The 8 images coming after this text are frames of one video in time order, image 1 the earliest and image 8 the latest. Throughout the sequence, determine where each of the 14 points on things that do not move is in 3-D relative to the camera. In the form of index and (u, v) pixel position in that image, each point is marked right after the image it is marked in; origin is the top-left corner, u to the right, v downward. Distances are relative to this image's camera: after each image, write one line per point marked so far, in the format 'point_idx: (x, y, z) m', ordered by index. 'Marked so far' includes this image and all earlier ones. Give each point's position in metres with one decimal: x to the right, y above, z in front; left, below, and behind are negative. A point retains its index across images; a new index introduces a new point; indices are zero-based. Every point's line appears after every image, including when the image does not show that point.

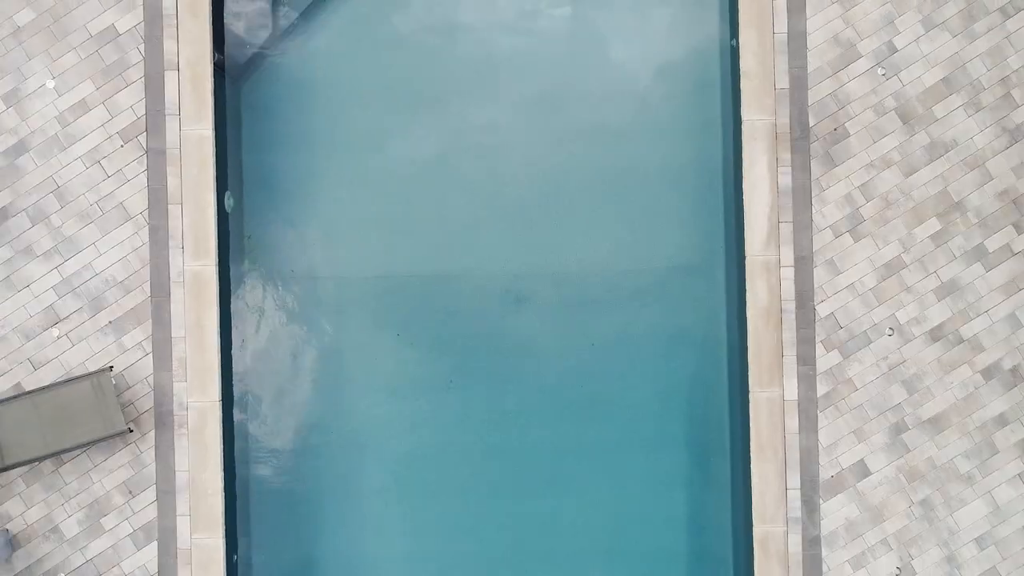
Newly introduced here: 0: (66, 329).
0: (-2.8, -0.3, +4.5) m
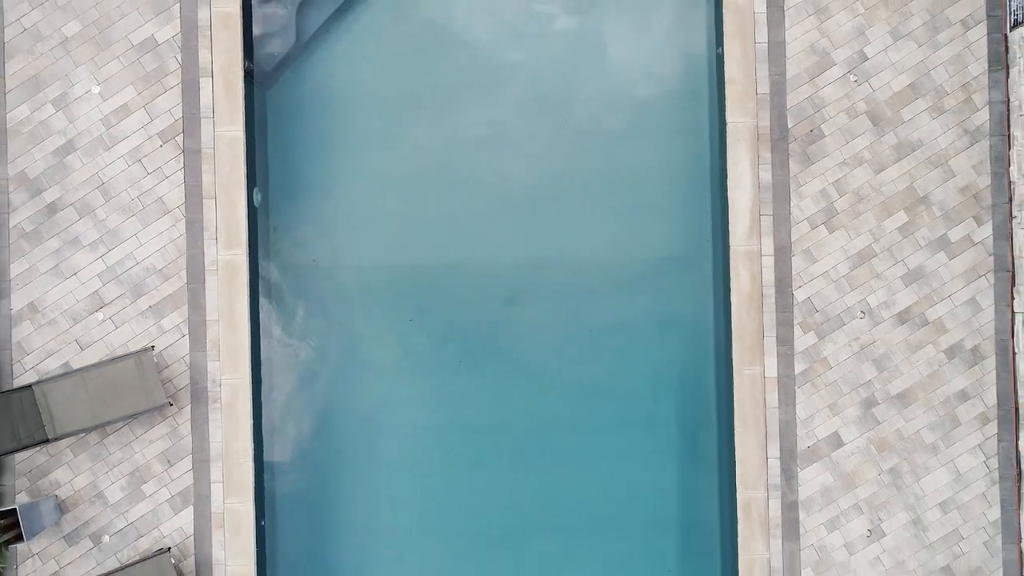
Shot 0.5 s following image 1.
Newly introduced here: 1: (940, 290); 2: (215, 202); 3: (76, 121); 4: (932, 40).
0: (-2.8, -0.2, +5.0) m
1: (+3.0, 0.0, +4.9) m
2: (-2.1, +0.6, +4.9) m
3: (-3.1, +1.2, +5.0) m
4: (+2.9, +1.7, +4.9) m
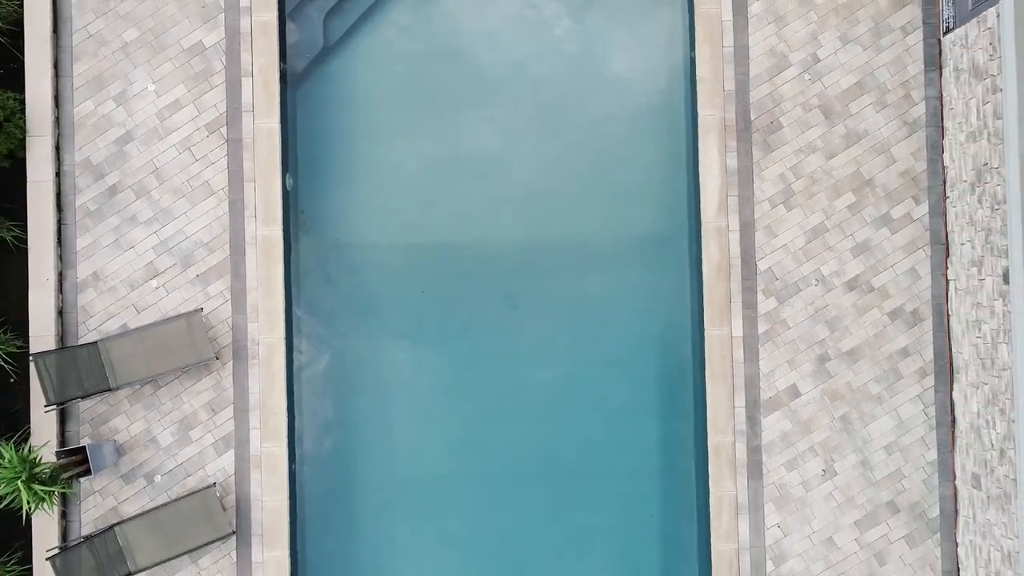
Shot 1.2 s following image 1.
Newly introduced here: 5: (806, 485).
0: (-2.8, +0.1, +5.7) m
1: (+3.0, +0.2, +5.7) m
2: (-2.1, +0.8, +5.7) m
3: (-3.1, +1.4, +5.7) m
4: (+2.9, +2.0, +5.7) m
5: (+2.4, -1.6, +5.6) m
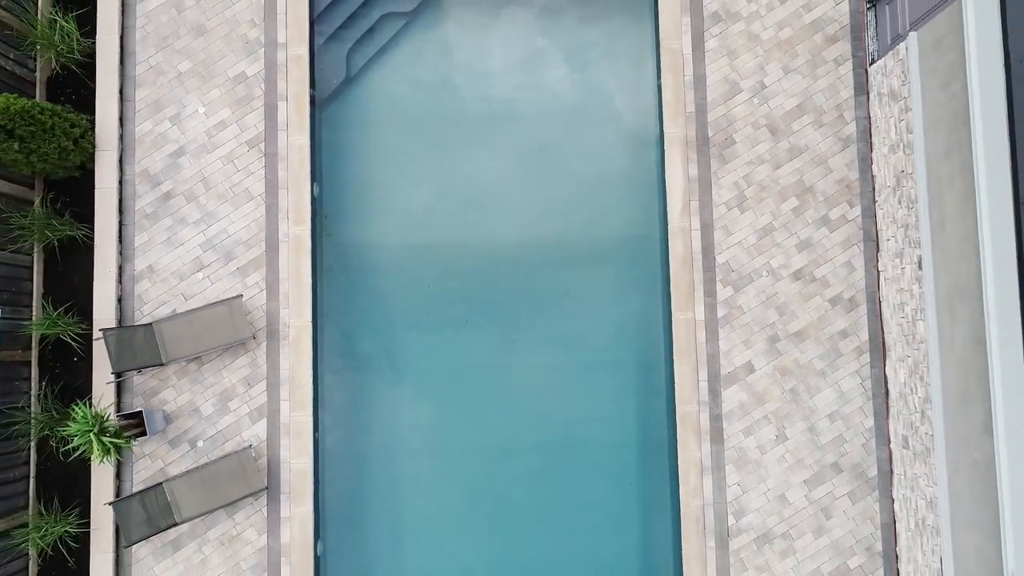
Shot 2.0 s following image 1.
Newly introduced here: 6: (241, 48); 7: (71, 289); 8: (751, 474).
0: (-2.9, +0.1, +6.7) m
1: (+2.9, +0.3, +6.6) m
2: (-2.1, +0.9, +6.7) m
3: (-3.1, +1.5, +6.7) m
4: (+2.9, +2.0, +6.7) m
5: (+2.3, -1.5, +6.5) m
6: (-2.6, +2.3, +6.8) m
7: (-4.1, 0.0, +6.6) m
8: (+2.2, -1.7, +6.5) m
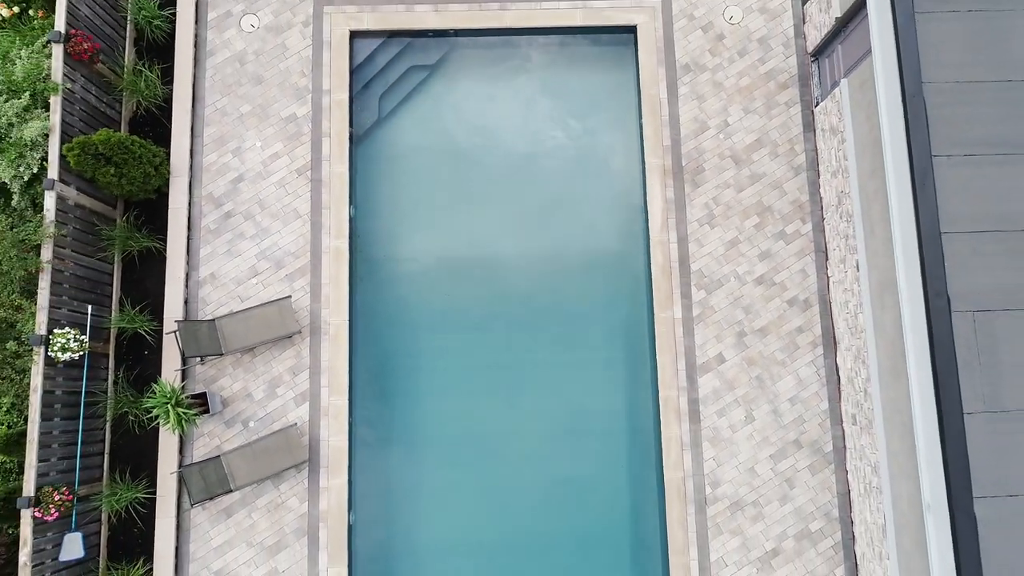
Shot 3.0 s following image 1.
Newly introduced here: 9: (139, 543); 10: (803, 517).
0: (-2.8, +0.1, +7.9) m
1: (+3.0, +0.3, +7.9) m
2: (-2.1, +0.9, +8.0) m
3: (-3.0, +1.4, +8.1) m
4: (+2.9, +2.0, +8.1) m
5: (+2.4, -1.5, +7.6) m
6: (-2.5, +2.2, +8.2) m
7: (-4.0, 0.0, +7.8) m
8: (+2.3, -1.7, +7.6) m
9: (-3.9, -2.7, +7.4) m
10: (+3.1, -2.4, +7.5) m
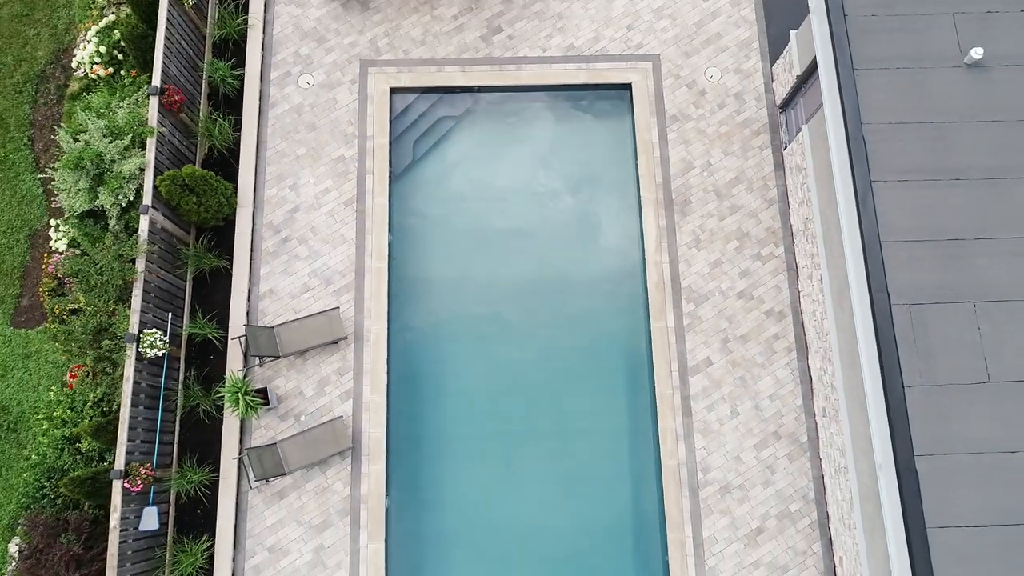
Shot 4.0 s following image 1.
0: (-2.6, -0.1, +9.1) m
1: (+3.2, +0.1, +9.2) m
2: (-1.8, +0.7, +9.3) m
3: (-2.8, +1.2, +9.5) m
4: (+3.1, +1.8, +9.6) m
5: (+2.6, -1.6, +8.8) m
6: (-2.3, +2.0, +9.6) m
7: (-3.8, -0.2, +9.1) m
8: (+2.5, -1.9, +8.7) m
9: (-3.7, -2.8, +8.4) m
10: (+3.3, -2.5, +8.5) m
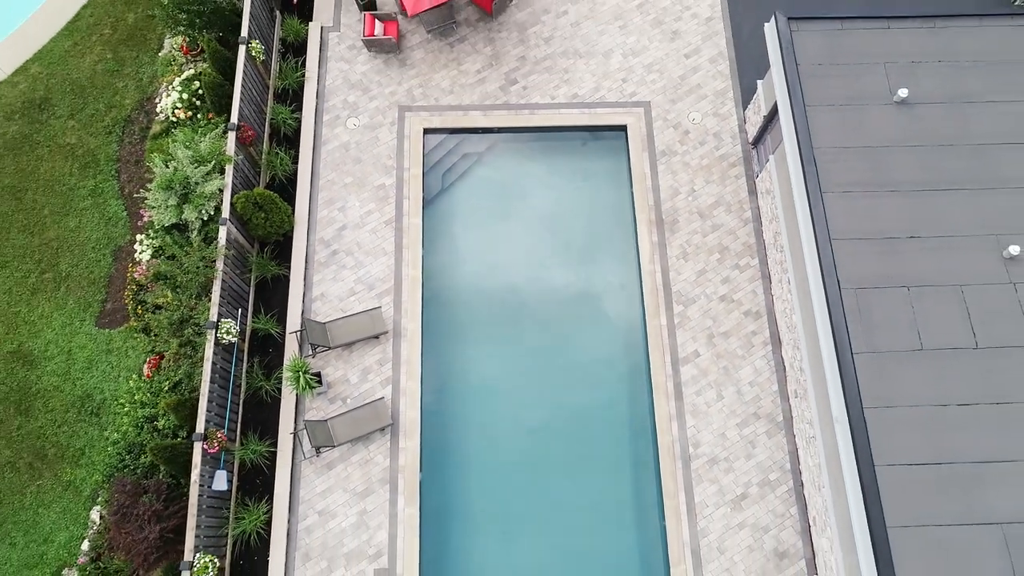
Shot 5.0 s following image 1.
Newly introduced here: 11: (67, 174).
0: (-2.4, -0.1, +10.7) m
1: (+3.4, 0.0, +10.8) m
2: (-1.6, +0.6, +11.0) m
3: (-2.6, +1.1, +11.2) m
4: (+3.4, +1.7, +11.3) m
5: (+2.8, -1.7, +10.2) m
6: (-2.1, +1.9, +11.4) m
7: (-3.6, -0.3, +10.7) m
8: (+2.7, -1.9, +10.1) m
9: (-3.5, -2.8, +9.8) m
10: (+3.5, -2.5, +9.9) m
11: (-7.4, +1.9, +11.7) m
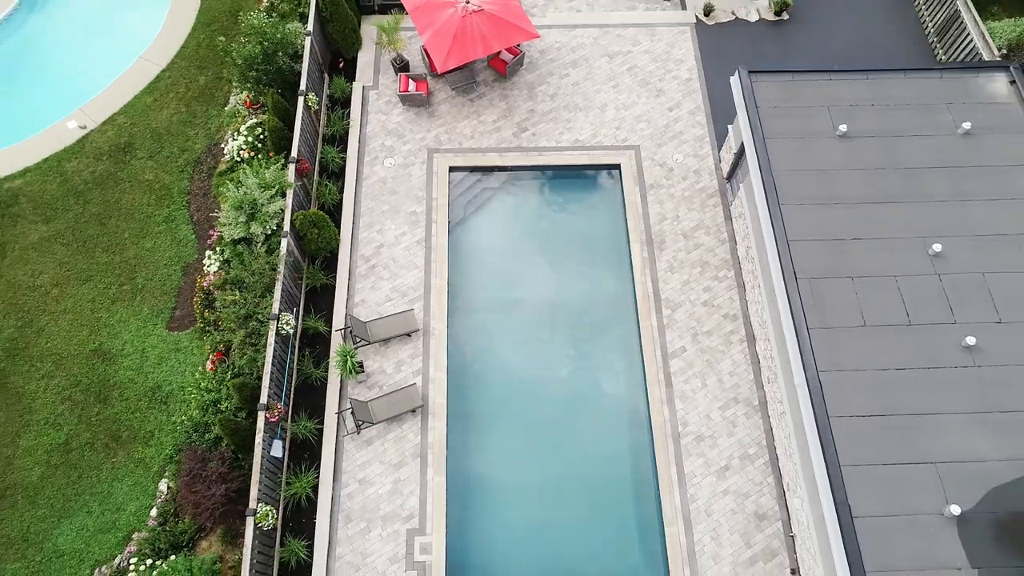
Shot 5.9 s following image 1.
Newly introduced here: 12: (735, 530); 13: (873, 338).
0: (-2.1, -0.3, +12.5) m
1: (+3.7, -0.1, +12.6) m
2: (-1.4, +0.4, +12.9) m
3: (-2.4, +0.9, +13.1) m
4: (+3.6, +1.5, +13.4) m
5: (+3.0, -1.7, +11.8) m
6: (-1.9, +1.7, +13.5) m
7: (-3.4, -0.4, +12.5) m
8: (+2.9, -1.9, +11.7) m
9: (-3.2, -2.8, +11.3) m
10: (+3.7, -2.5, +11.4) m
11: (-7.2, +1.6, +13.8) m
12: (+3.4, -3.7, +10.8) m
13: (+5.1, -0.7, +9.9) m
